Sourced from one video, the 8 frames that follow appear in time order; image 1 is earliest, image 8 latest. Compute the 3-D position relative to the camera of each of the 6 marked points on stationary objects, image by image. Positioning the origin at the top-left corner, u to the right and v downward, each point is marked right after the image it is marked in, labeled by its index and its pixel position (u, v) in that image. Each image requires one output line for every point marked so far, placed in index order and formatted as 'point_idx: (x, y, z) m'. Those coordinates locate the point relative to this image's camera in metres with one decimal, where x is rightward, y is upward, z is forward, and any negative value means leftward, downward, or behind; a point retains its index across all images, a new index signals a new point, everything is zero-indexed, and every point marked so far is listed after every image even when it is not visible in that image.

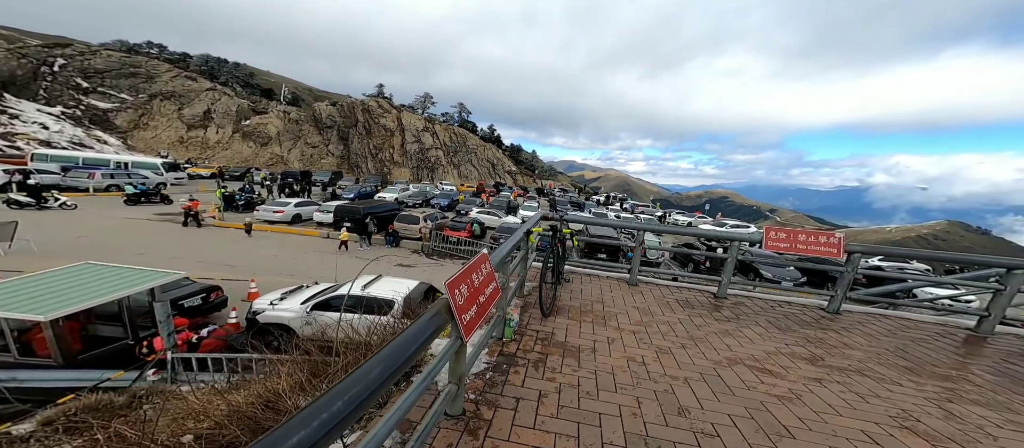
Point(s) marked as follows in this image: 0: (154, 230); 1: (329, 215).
0: (-14.0, -0.2, +14.9) m
1: (-8.5, +0.4, +17.7) m
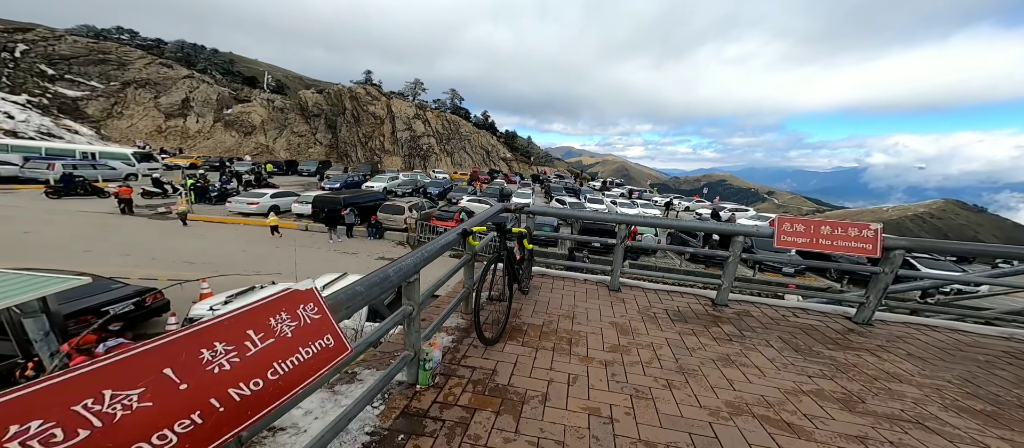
0: (-14.6, -0.1, +13.9) m
1: (-9.1, +0.8, +16.7) m
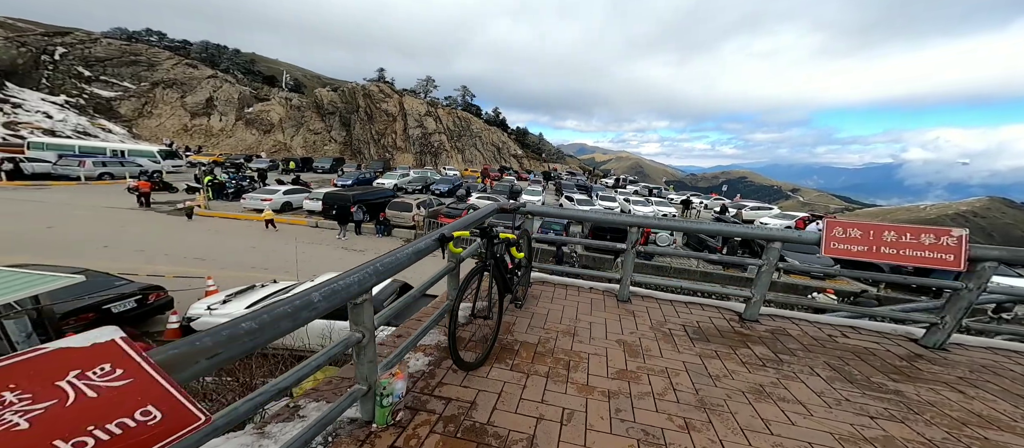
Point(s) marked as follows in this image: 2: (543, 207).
0: (-14.2, +0.1, +14.1) m
1: (-8.5, +0.9, +16.6) m
2: (+0.3, +0.2, +3.3) m
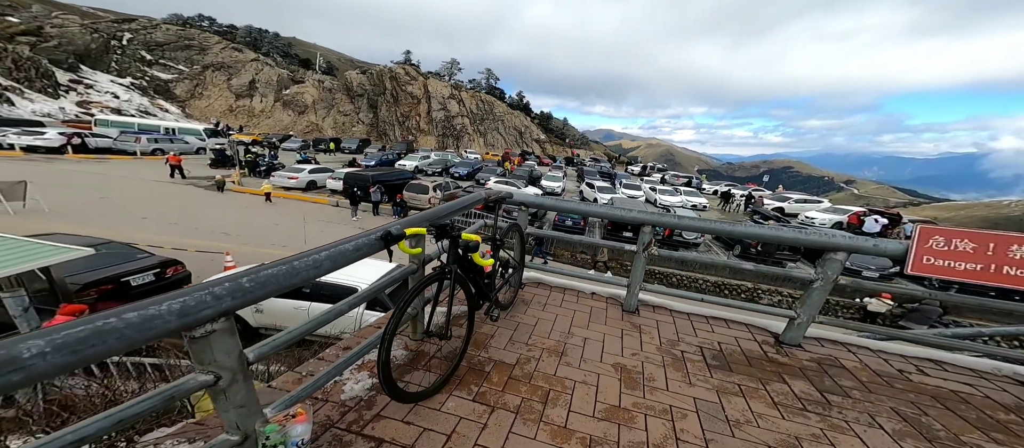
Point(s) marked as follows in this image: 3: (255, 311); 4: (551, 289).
0: (-13.3, +1.0, +14.7) m
1: (-7.5, +1.8, +16.7) m
2: (+0.2, +0.2, +2.8) m
3: (-3.7, -1.2, +5.4) m
4: (+0.4, -0.6, +3.3) m
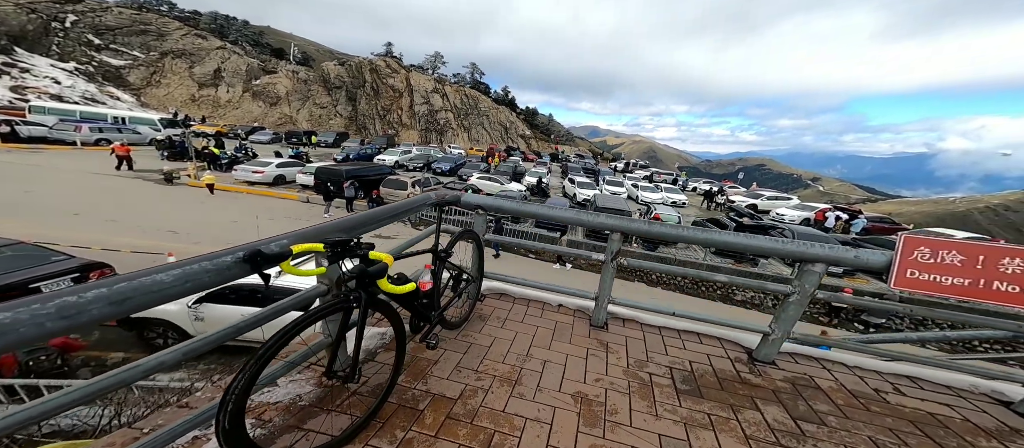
0: (-14.2, +1.1, +13.7) m
1: (-8.5, +1.9, +16.0) m
2: (-0.1, +0.2, +2.5) m
3: (-4.1, -1.3, +4.9) m
4: (0.0, -0.6, +3.0) m
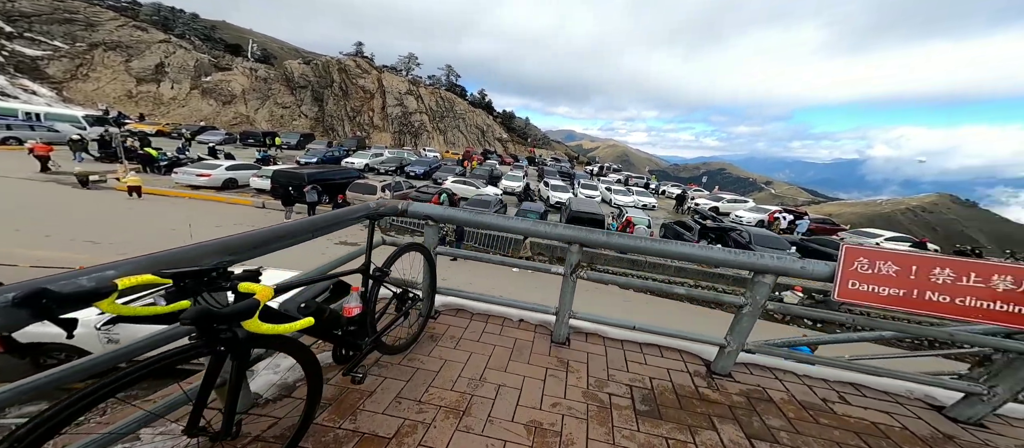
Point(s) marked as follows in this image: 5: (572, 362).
0: (-15.3, +0.9, +12.4) m
1: (-9.8, +1.6, +15.2) m
2: (-0.4, +0.1, +2.3) m
3: (-4.6, -1.4, +4.4) m
4: (-0.3, -0.7, +2.8) m
5: (+0.4, -0.9, +2.5) m
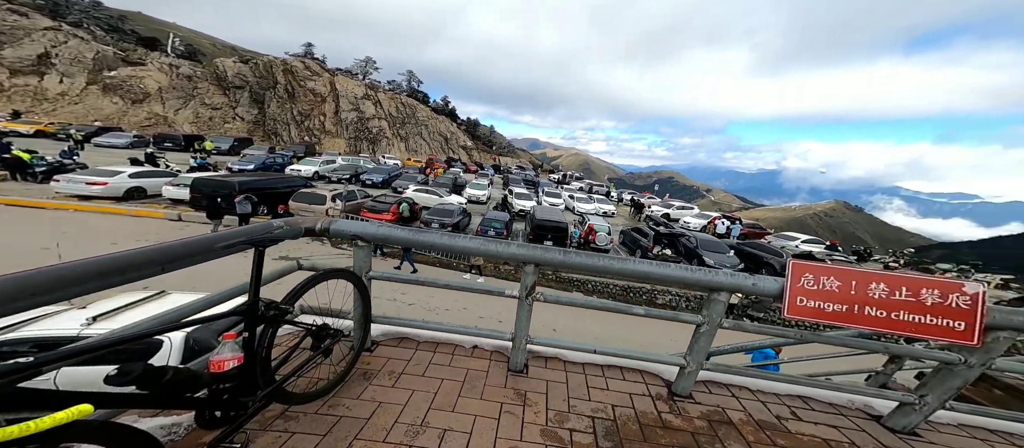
0: (-16.6, +0.4, +10.4) m
1: (-11.5, +1.2, +13.8) m
2: (-0.7, 0.0, +1.9) m
3: (-5.1, -1.5, +3.6) m
4: (-0.7, -0.8, +2.5) m
5: (+0.1, -1.0, +2.2) m
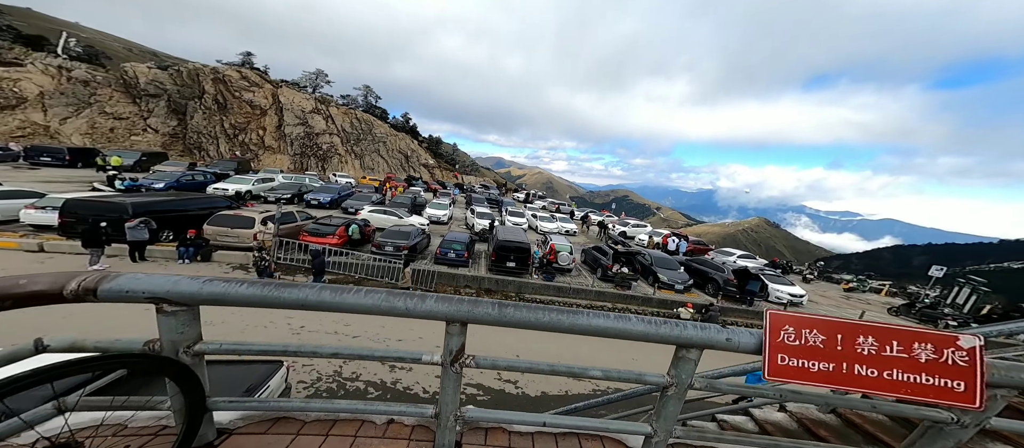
0: (-17.8, -0.3, +7.9) m
1: (-13.1, +0.3, +11.9) m
2: (-1.0, -0.2, +1.4) m
3: (-5.5, -1.8, +2.4) m
4: (-1.0, -1.0, +1.9) m
5: (-0.2, -1.2, +1.7) m
